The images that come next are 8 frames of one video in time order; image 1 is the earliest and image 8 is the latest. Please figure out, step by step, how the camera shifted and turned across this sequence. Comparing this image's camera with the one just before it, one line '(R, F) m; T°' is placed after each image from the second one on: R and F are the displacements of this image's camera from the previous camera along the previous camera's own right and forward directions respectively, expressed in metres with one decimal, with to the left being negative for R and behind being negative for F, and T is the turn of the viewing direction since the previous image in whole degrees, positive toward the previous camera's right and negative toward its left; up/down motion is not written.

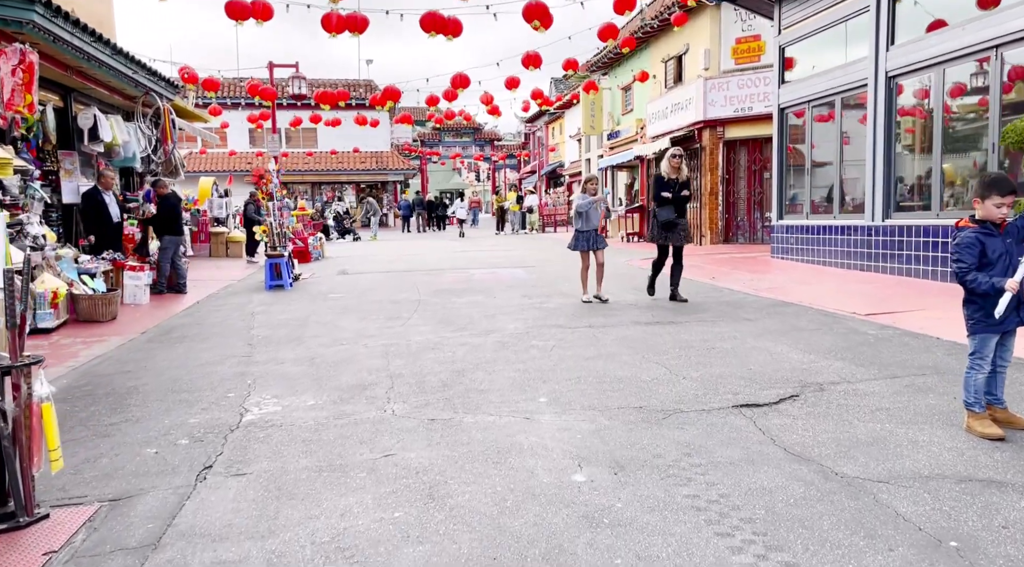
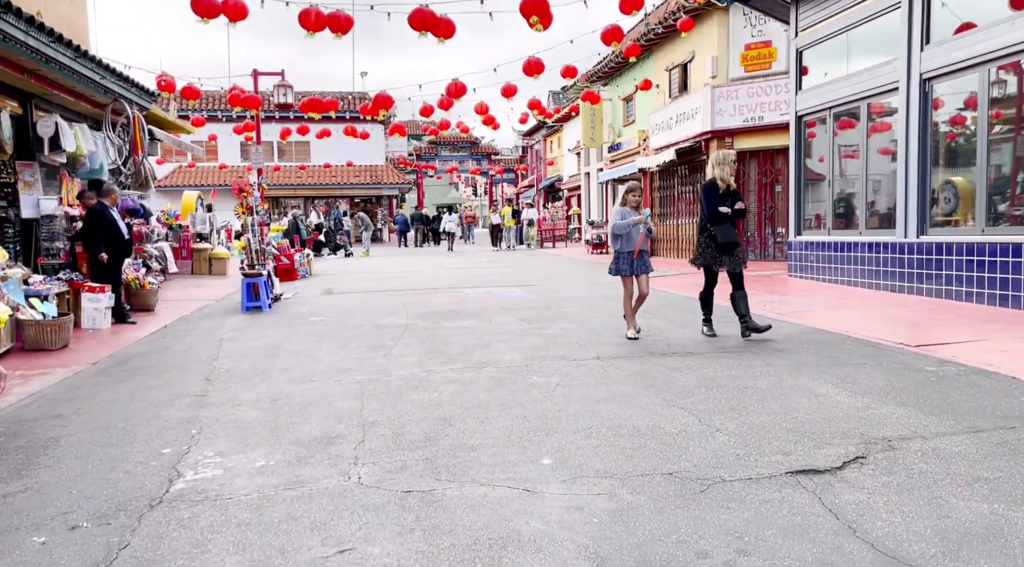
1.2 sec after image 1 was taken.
(0.0, +0.9) m; 0°
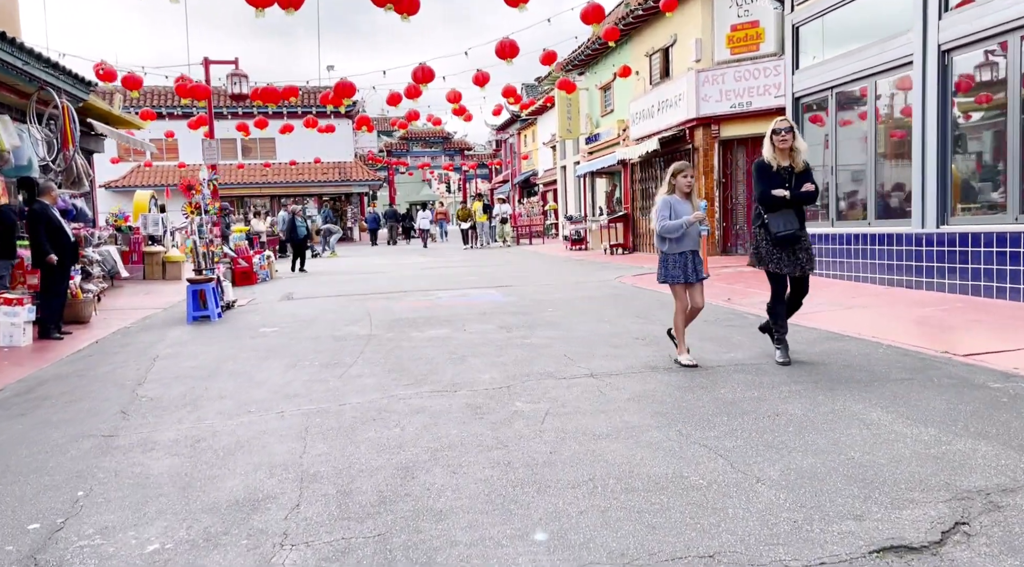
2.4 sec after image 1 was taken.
(0.0, +1.0) m; +2°
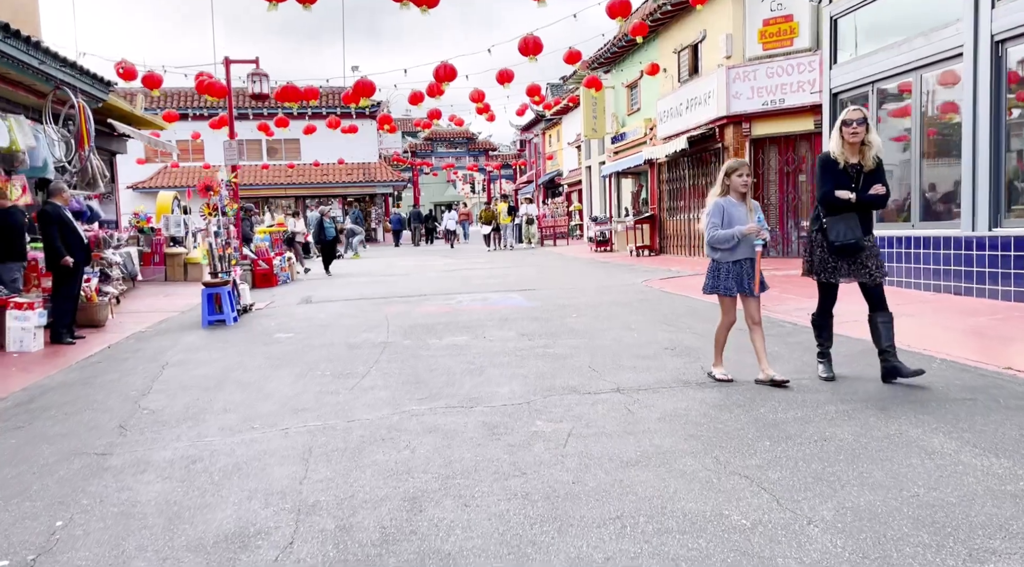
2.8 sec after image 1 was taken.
(0.0, +0.4) m; -2°
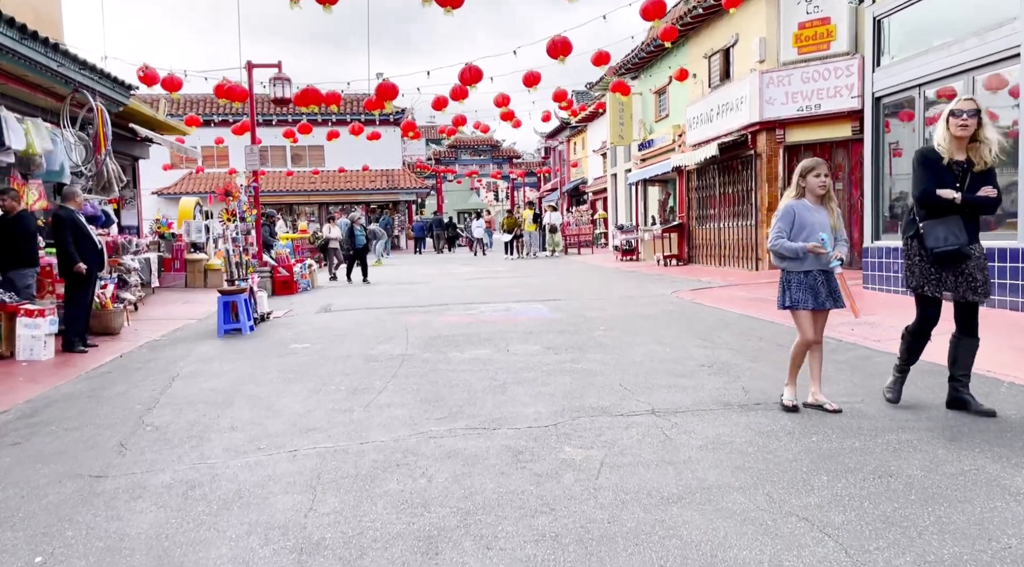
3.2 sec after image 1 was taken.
(0.0, +0.4) m; -2°
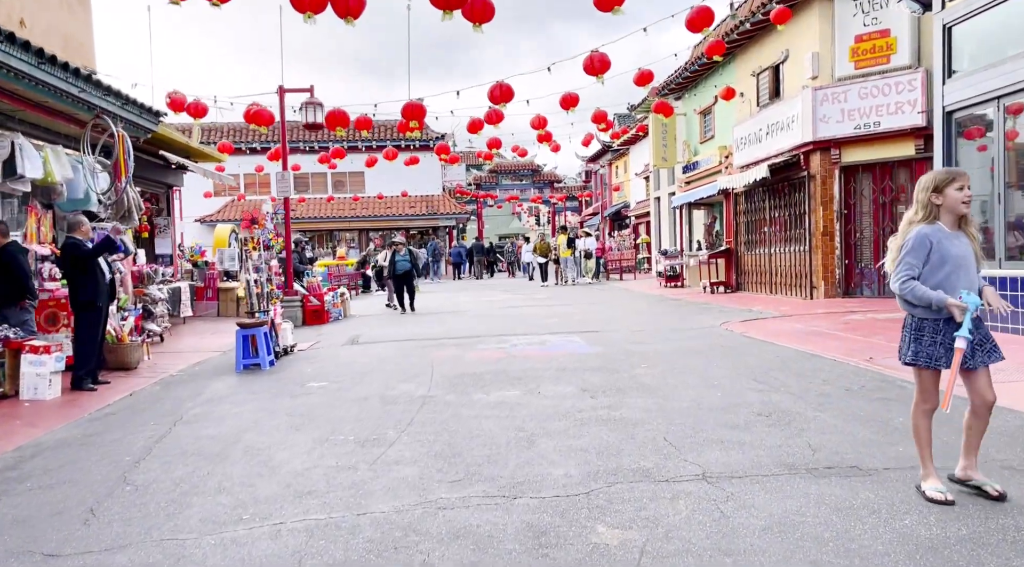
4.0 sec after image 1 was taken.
(+0.1, +0.7) m; -3°
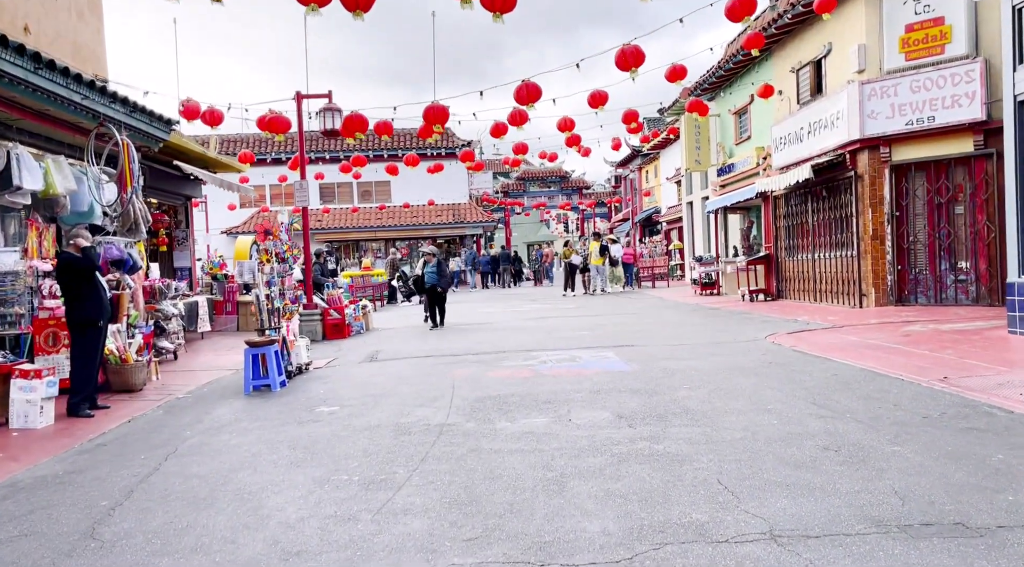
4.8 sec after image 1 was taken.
(0.0, +0.7) m; -2°
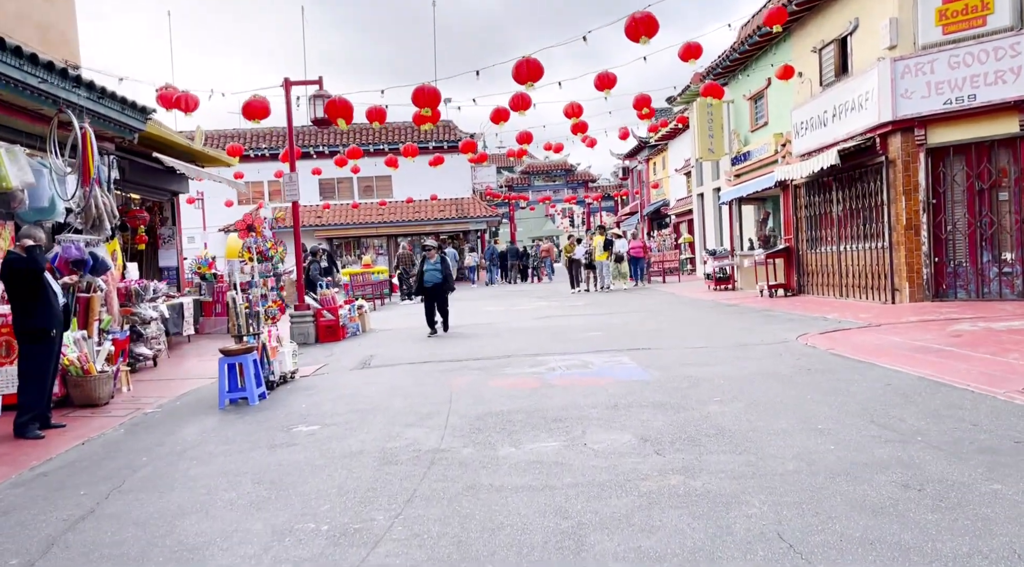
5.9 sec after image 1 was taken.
(0.0, +0.9) m; 0°
